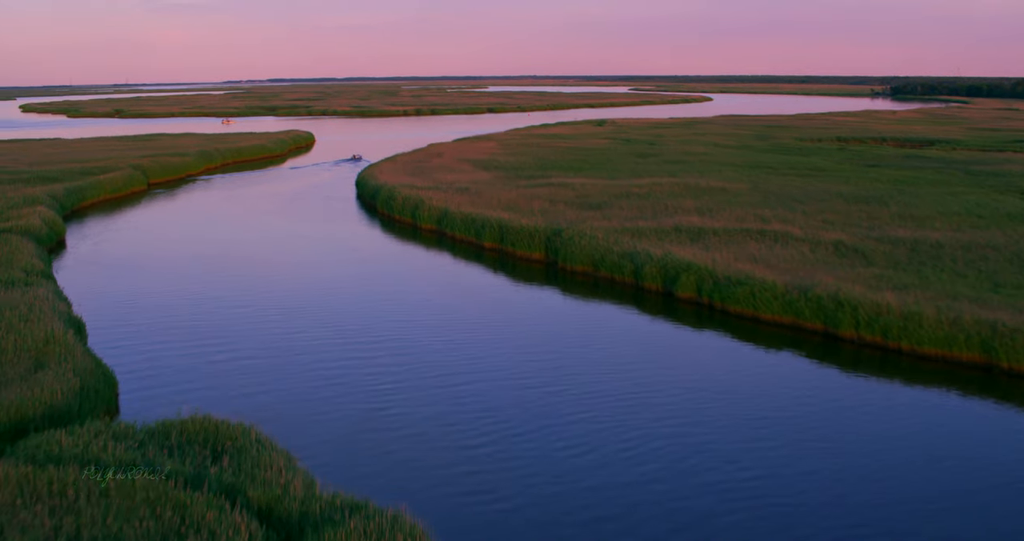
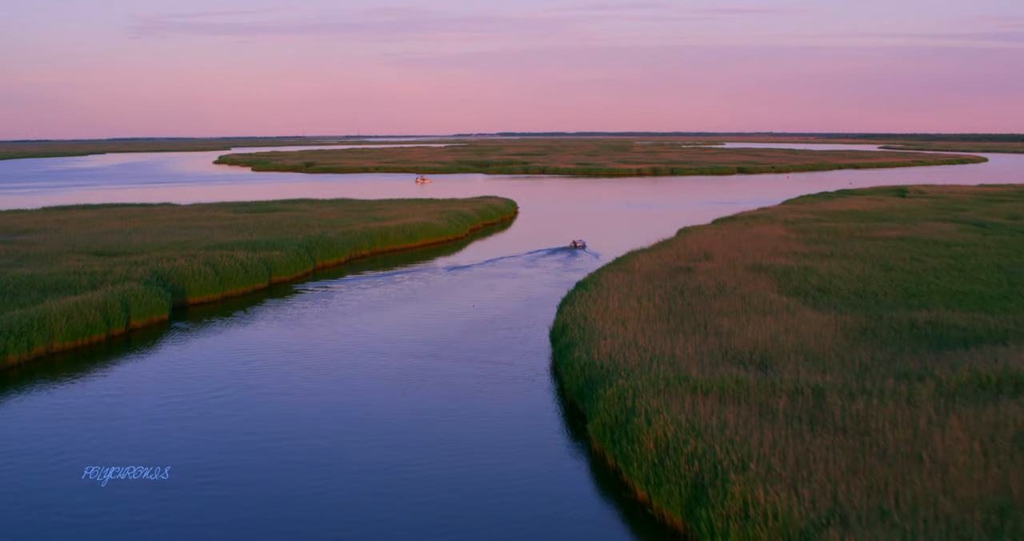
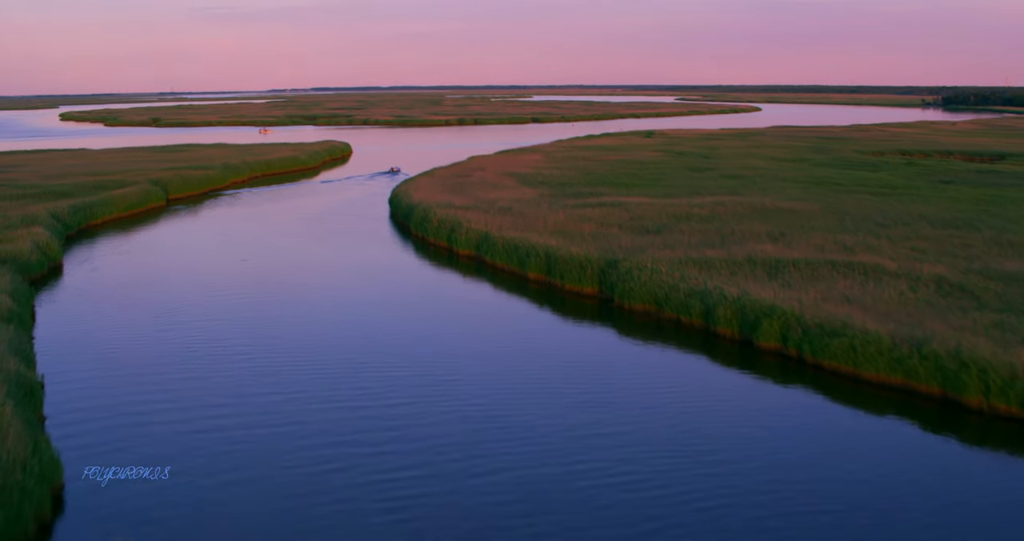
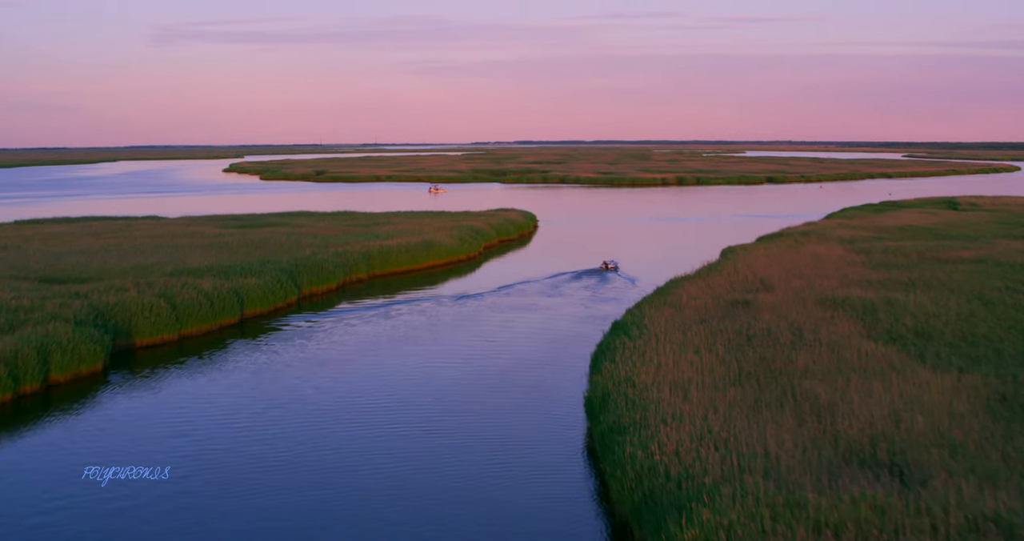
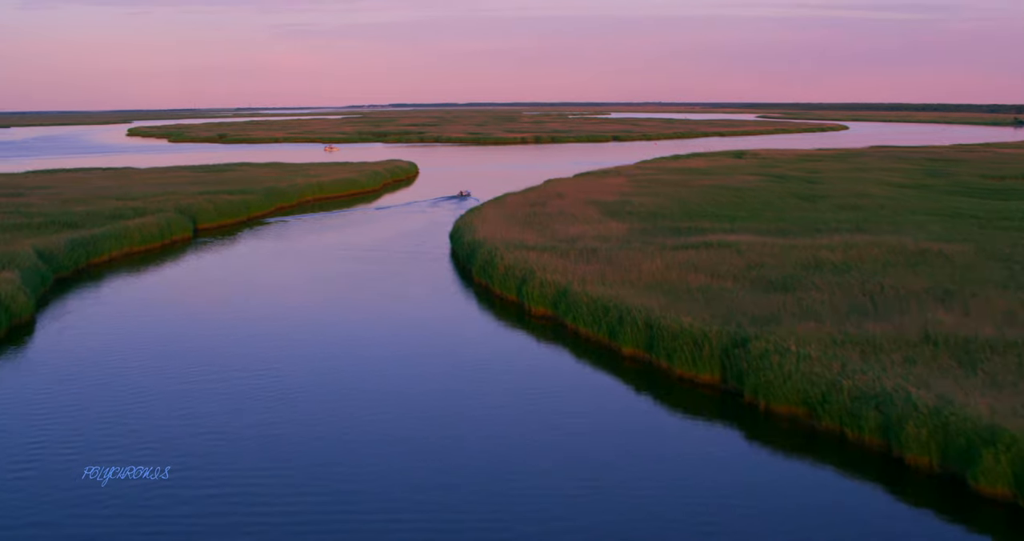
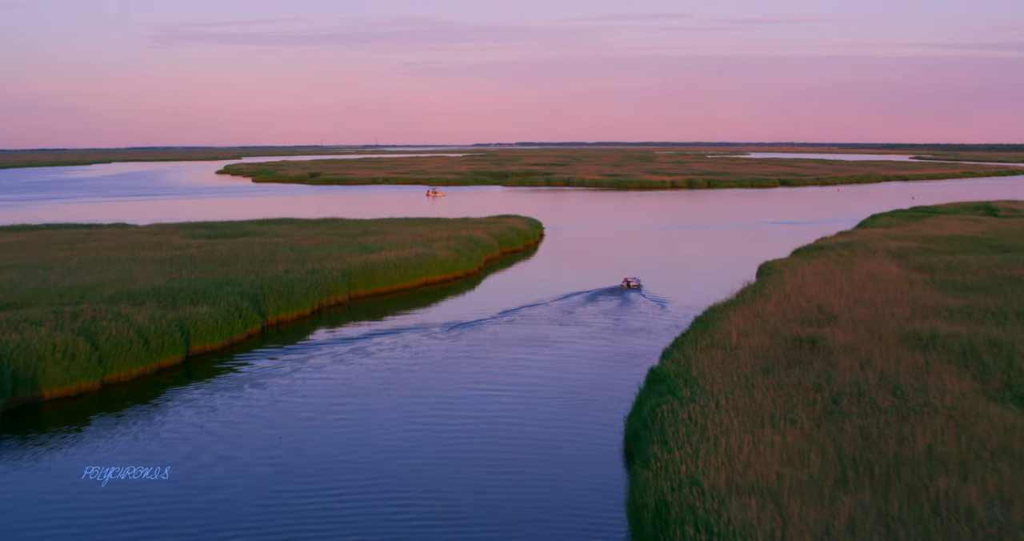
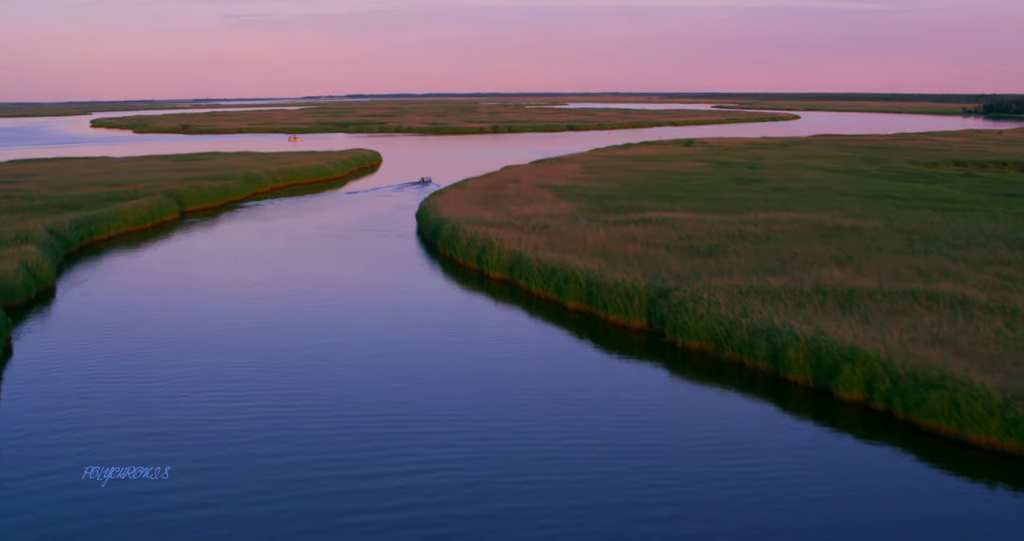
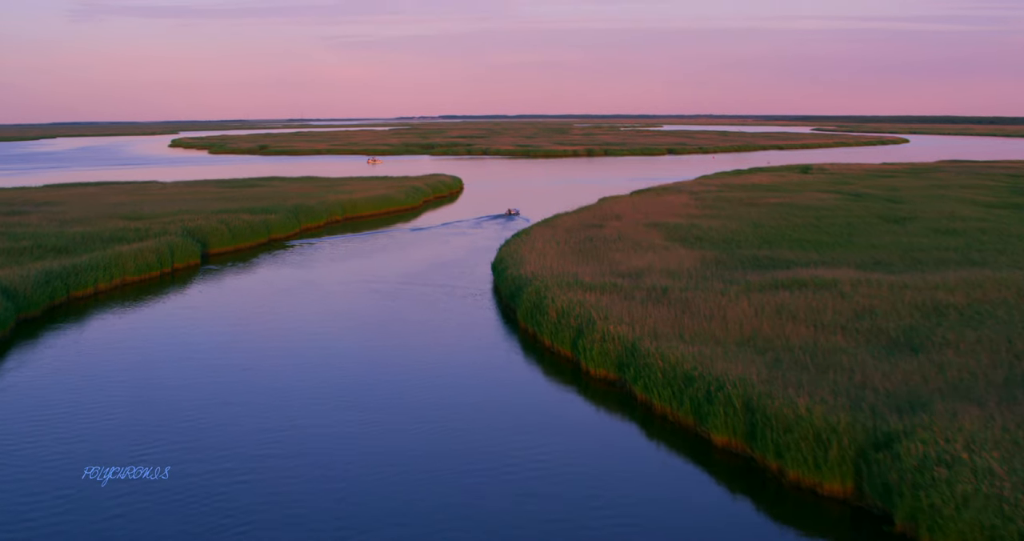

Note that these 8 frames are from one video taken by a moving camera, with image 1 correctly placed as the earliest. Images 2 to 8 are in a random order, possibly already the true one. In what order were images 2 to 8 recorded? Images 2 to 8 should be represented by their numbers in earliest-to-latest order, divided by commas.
3, 7, 5, 8, 2, 4, 6
